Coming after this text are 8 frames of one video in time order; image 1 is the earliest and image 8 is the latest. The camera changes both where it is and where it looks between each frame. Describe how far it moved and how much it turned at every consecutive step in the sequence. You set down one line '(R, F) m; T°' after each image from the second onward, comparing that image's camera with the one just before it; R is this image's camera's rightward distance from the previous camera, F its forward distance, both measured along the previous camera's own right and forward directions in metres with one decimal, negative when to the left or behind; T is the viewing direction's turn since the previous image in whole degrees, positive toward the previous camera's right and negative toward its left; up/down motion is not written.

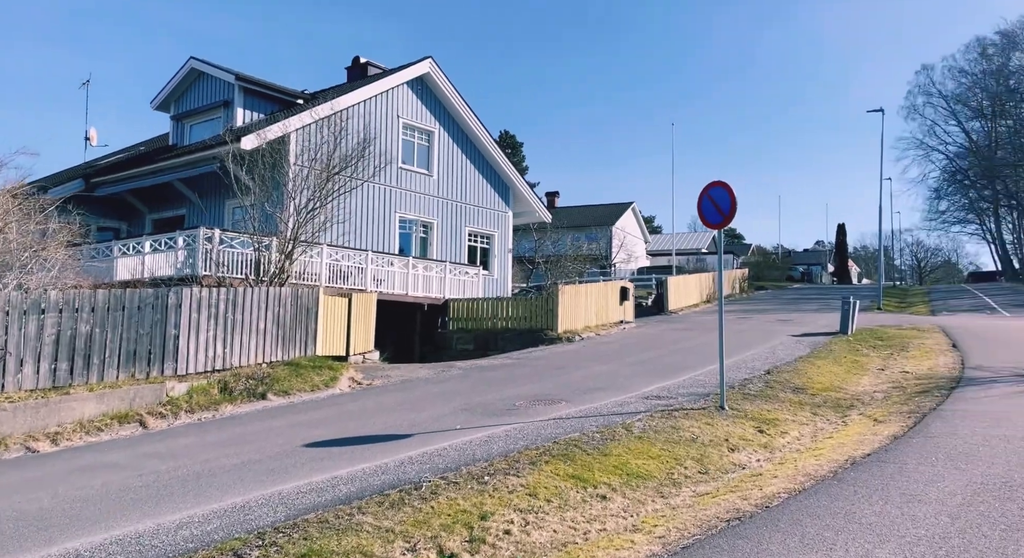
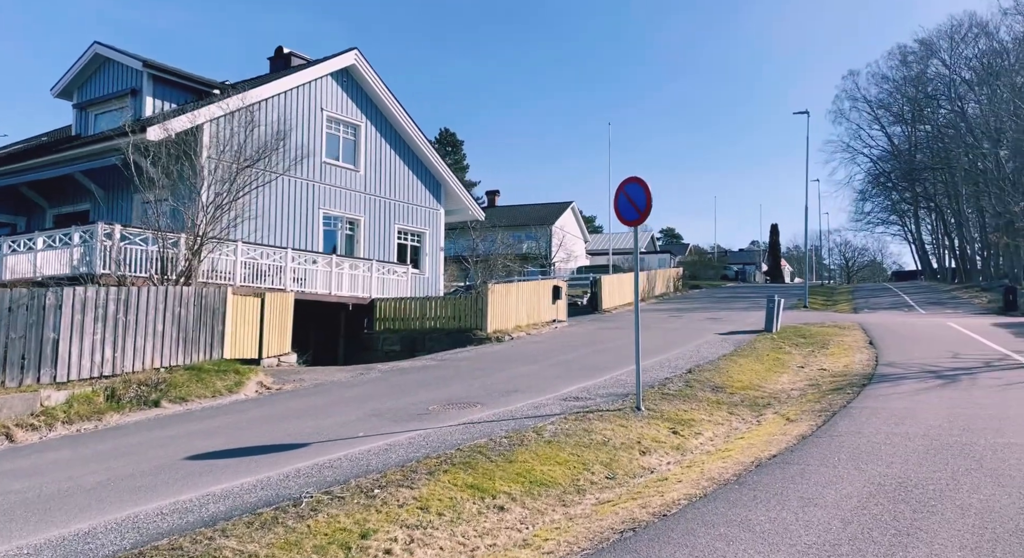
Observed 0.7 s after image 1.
(+0.4, +0.3) m; +4°
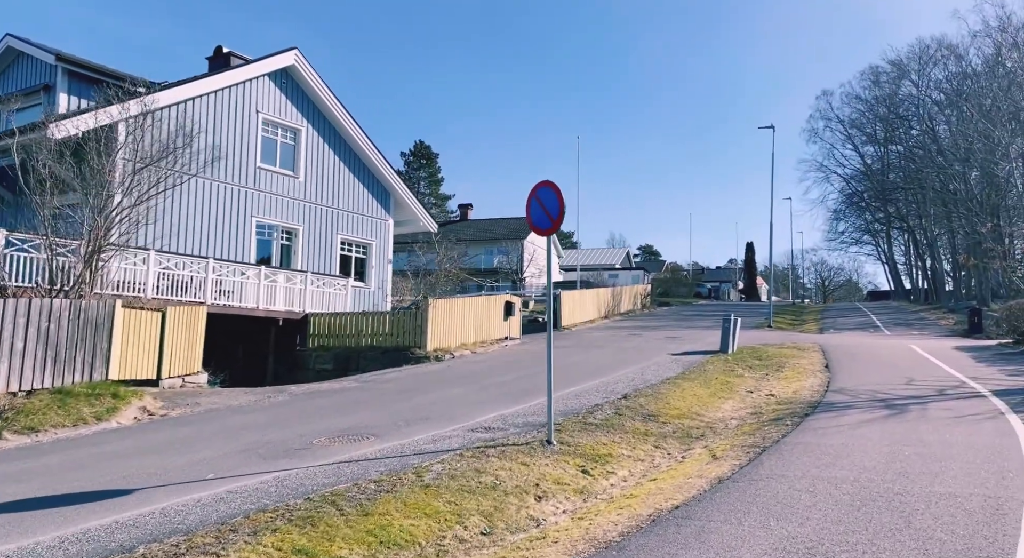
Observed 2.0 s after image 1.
(+0.9, +1.0) m; +2°
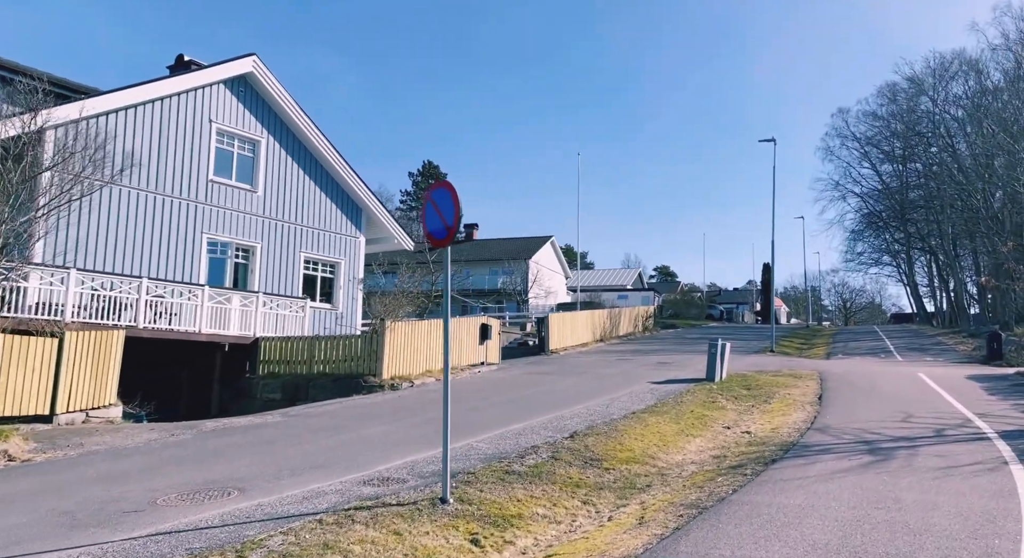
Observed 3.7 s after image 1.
(+1.2, +1.4) m; -1°
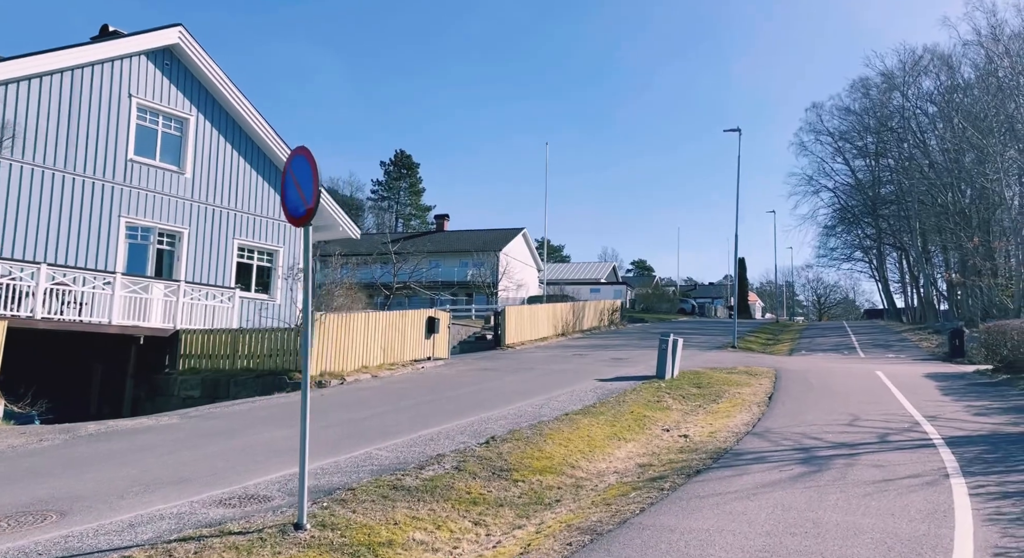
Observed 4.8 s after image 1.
(+0.9, +0.9) m; +2°
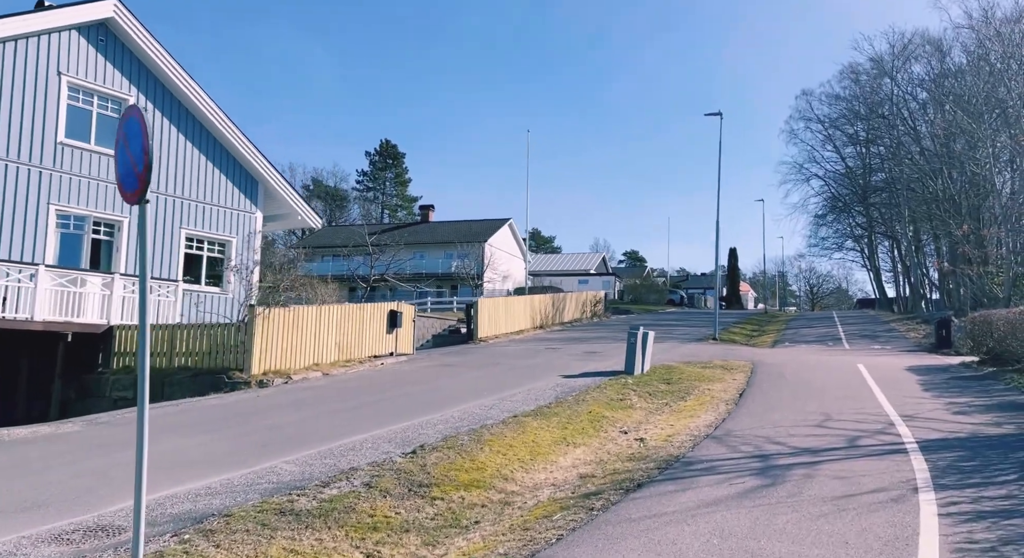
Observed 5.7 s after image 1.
(+0.8, +1.0) m; 0°
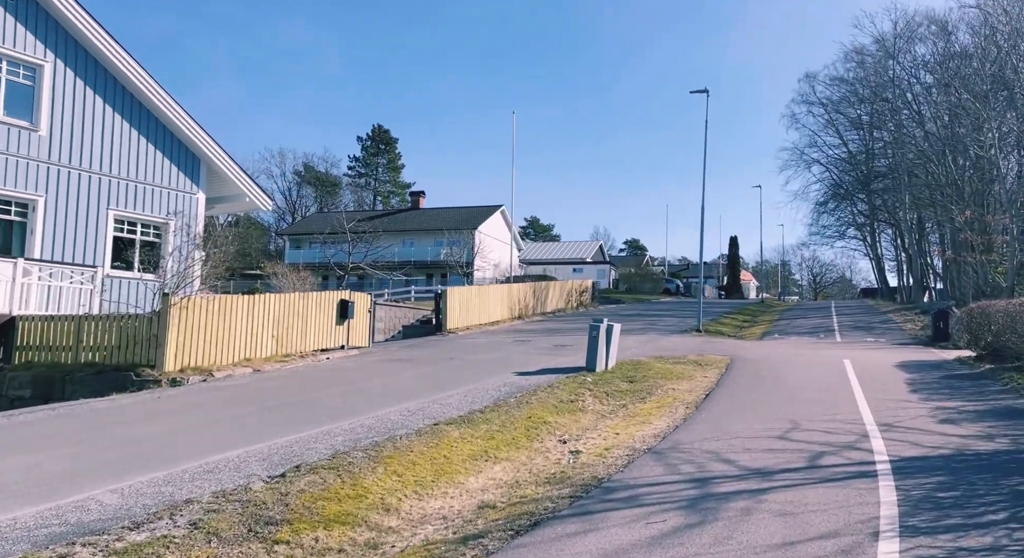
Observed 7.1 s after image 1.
(+1.1, +1.5) m; 0°
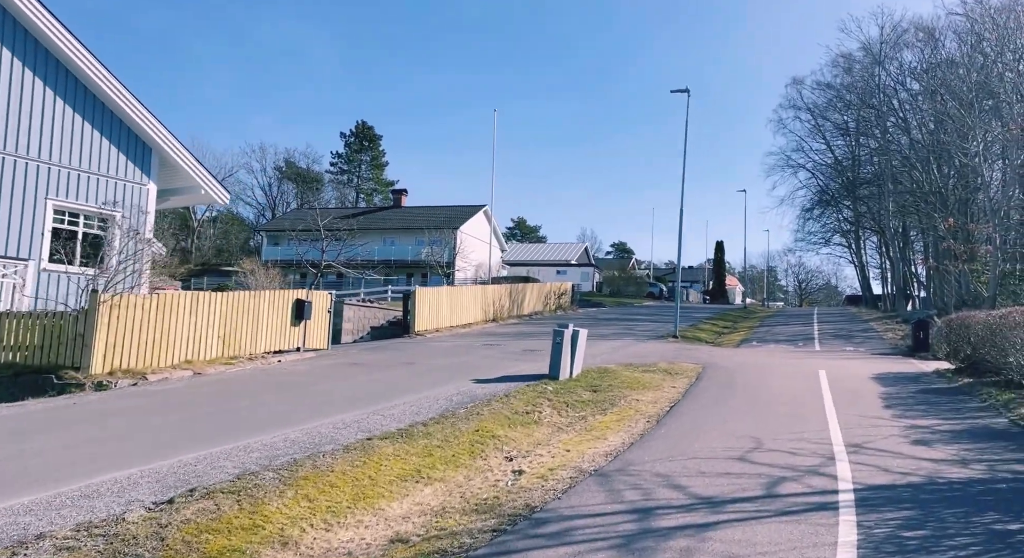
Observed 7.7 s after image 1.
(+0.5, +0.8) m; +1°
